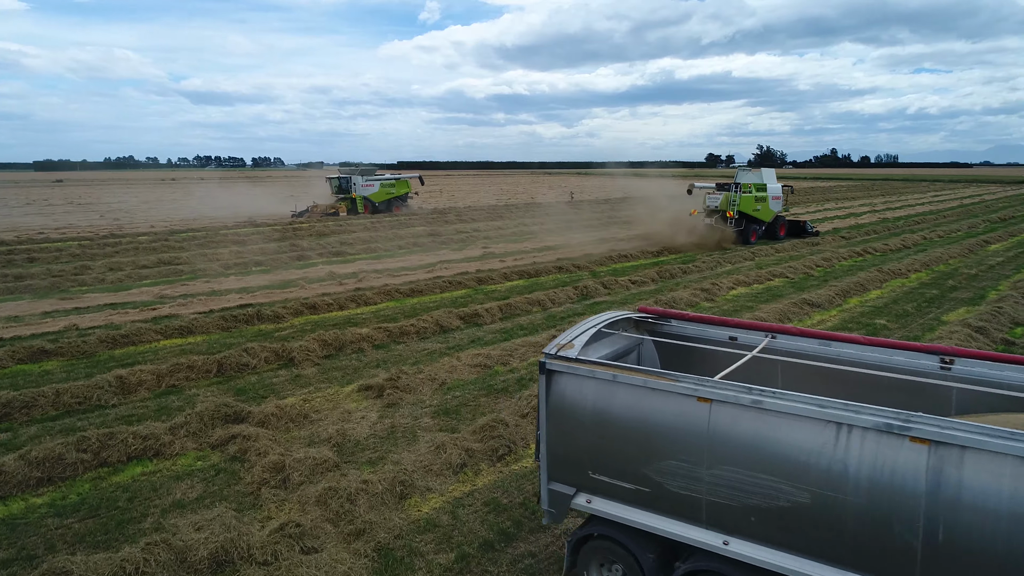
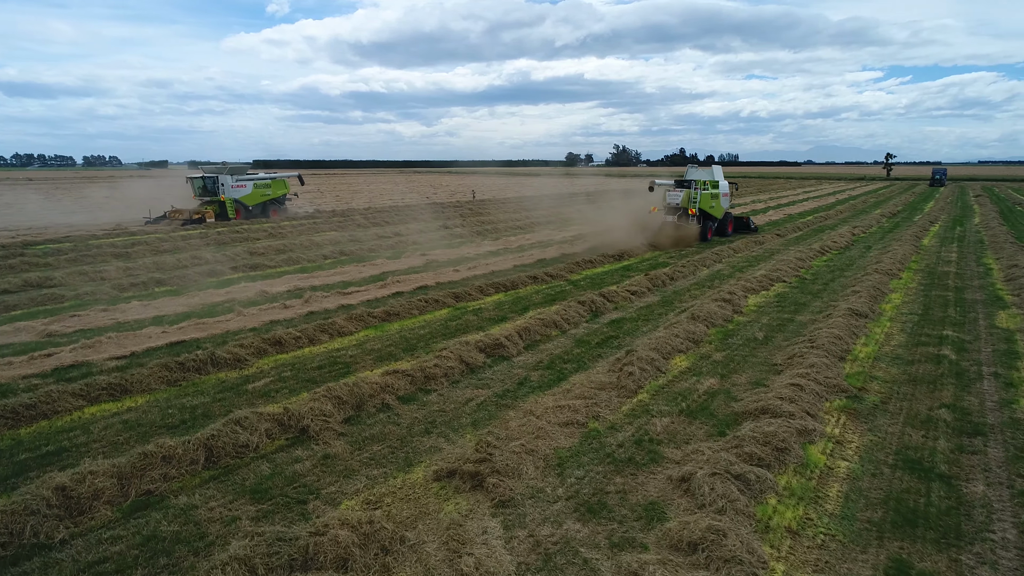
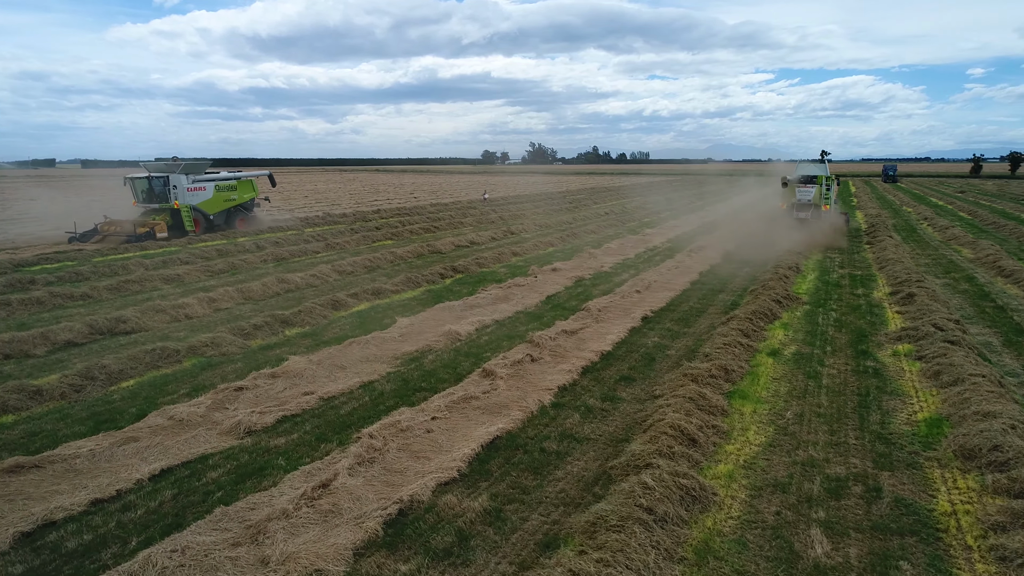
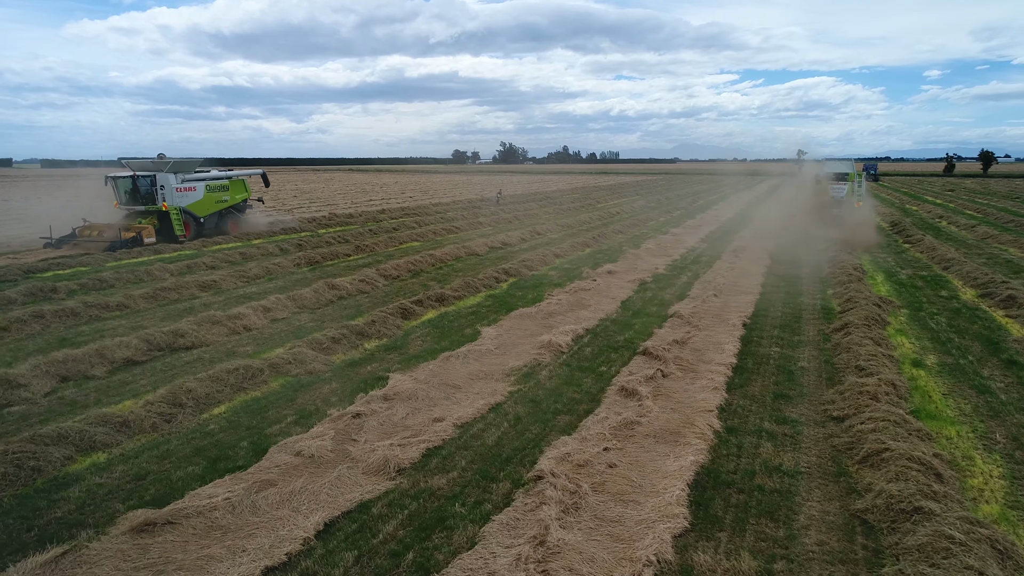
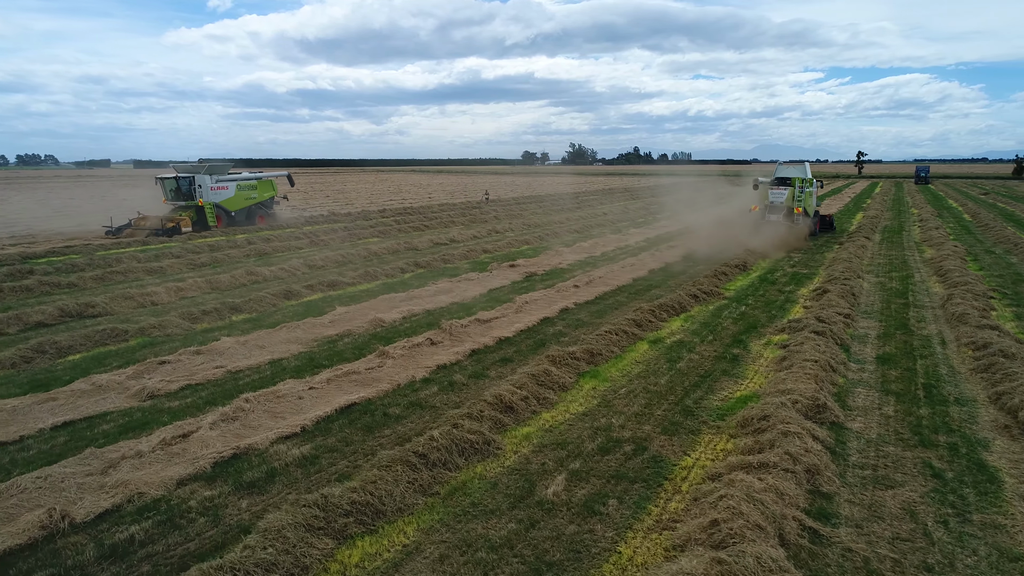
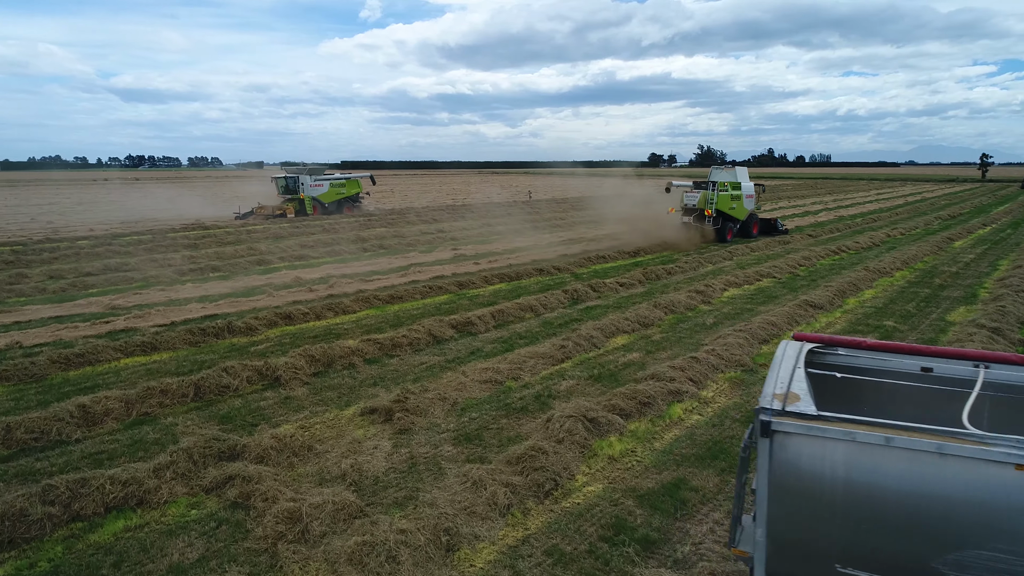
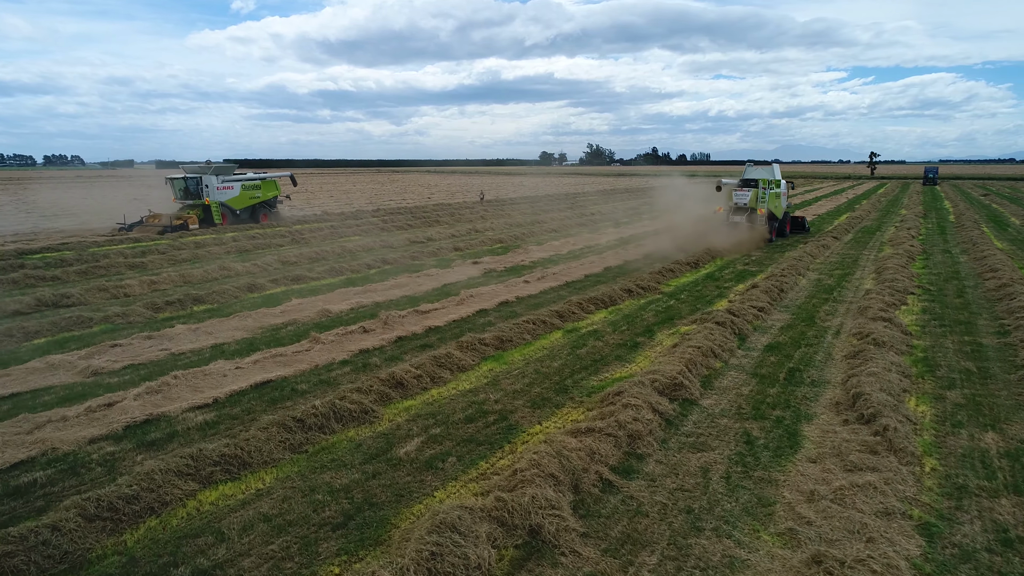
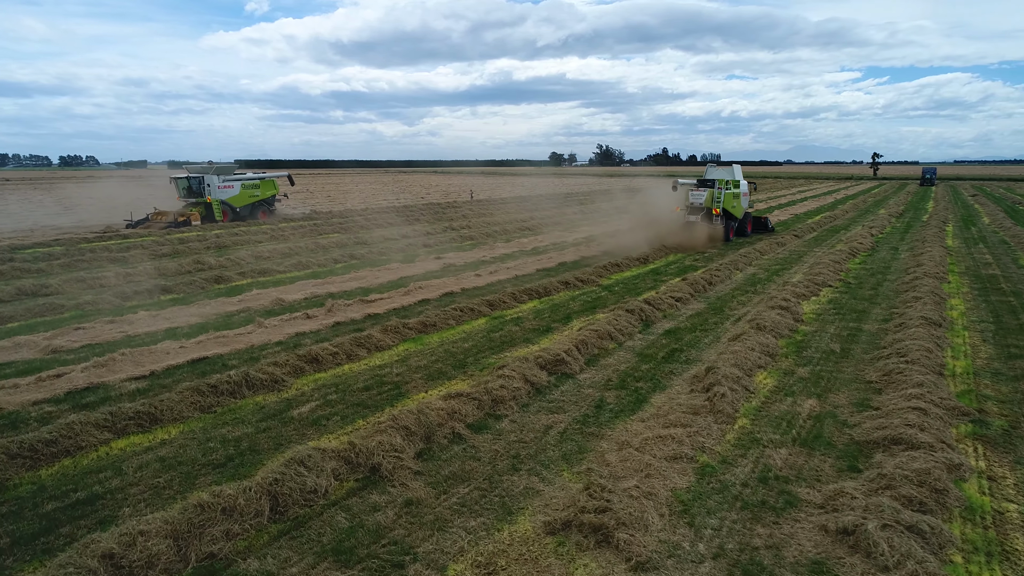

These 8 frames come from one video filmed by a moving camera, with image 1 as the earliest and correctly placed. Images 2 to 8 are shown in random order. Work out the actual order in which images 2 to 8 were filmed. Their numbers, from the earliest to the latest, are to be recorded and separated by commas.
6, 2, 8, 7, 5, 3, 4
